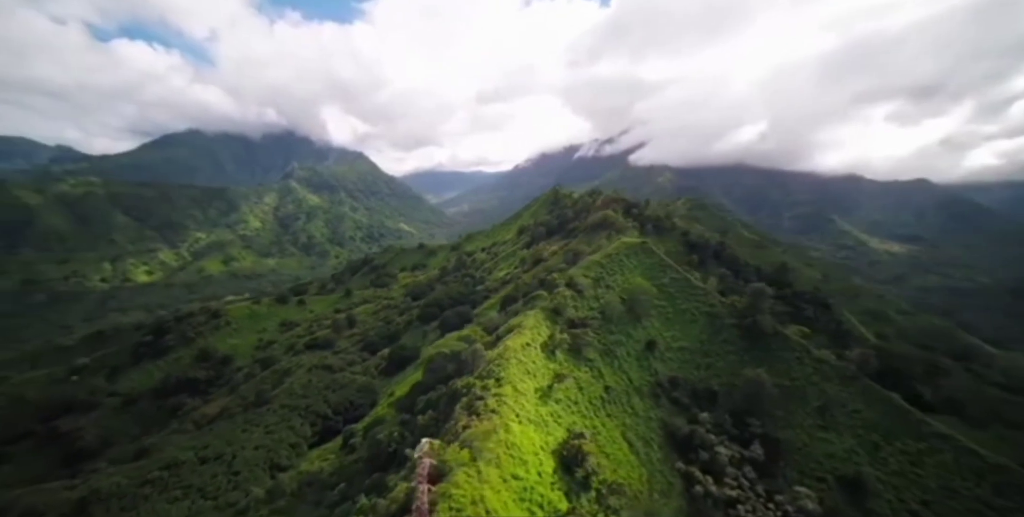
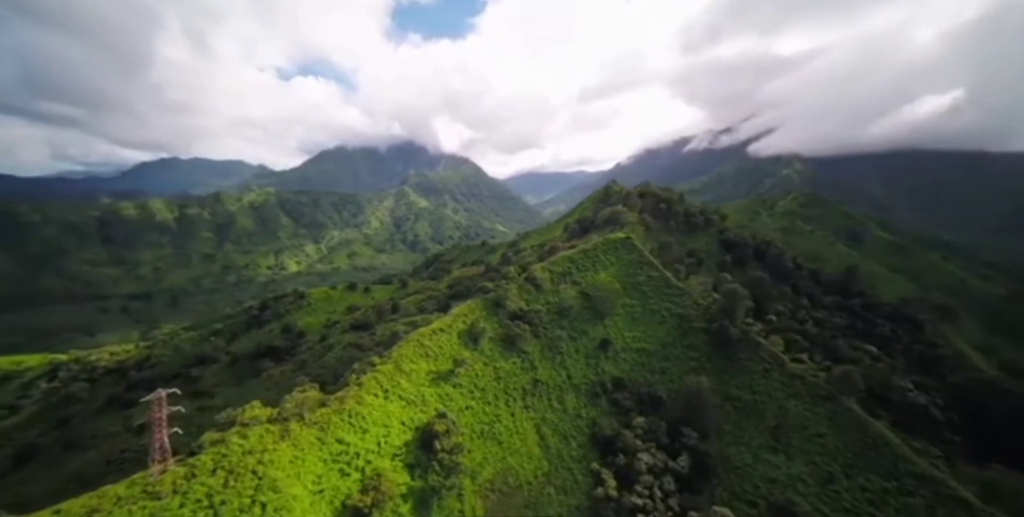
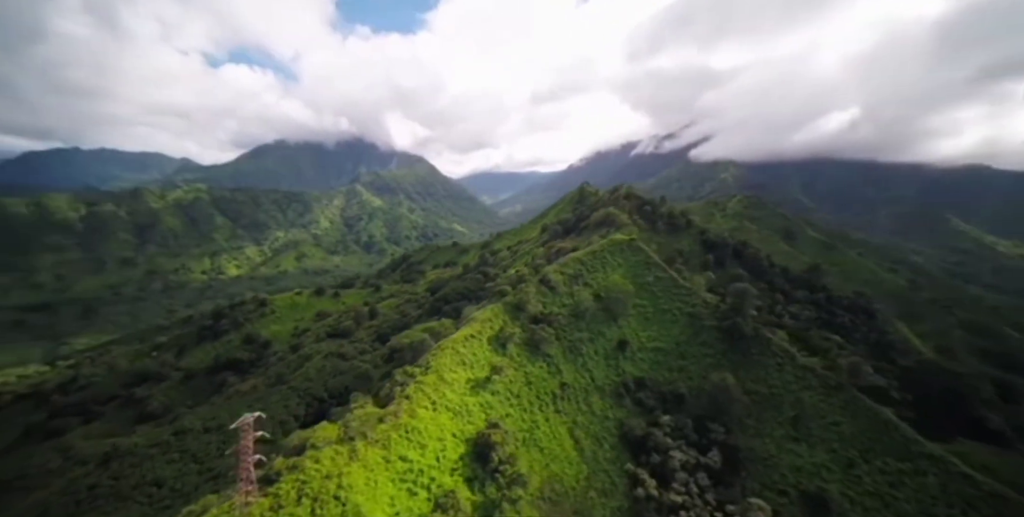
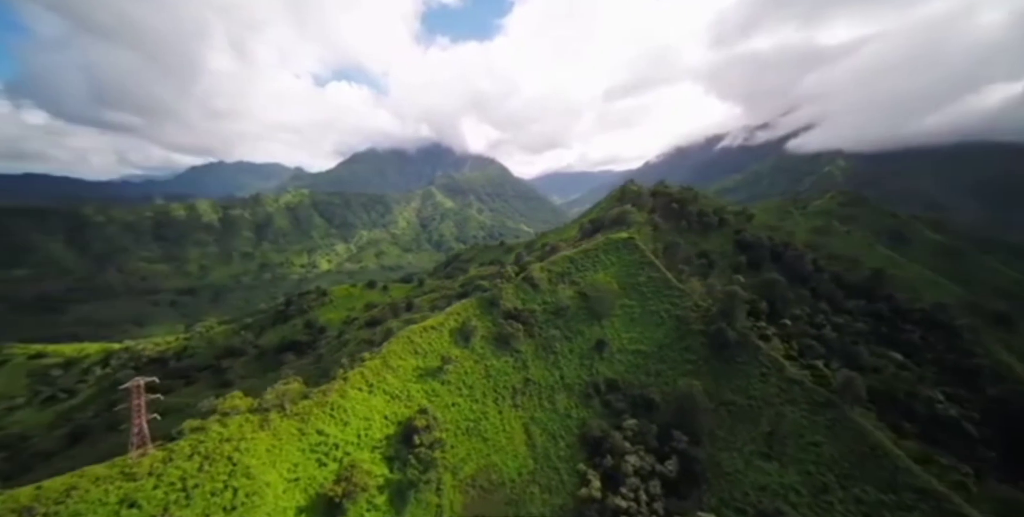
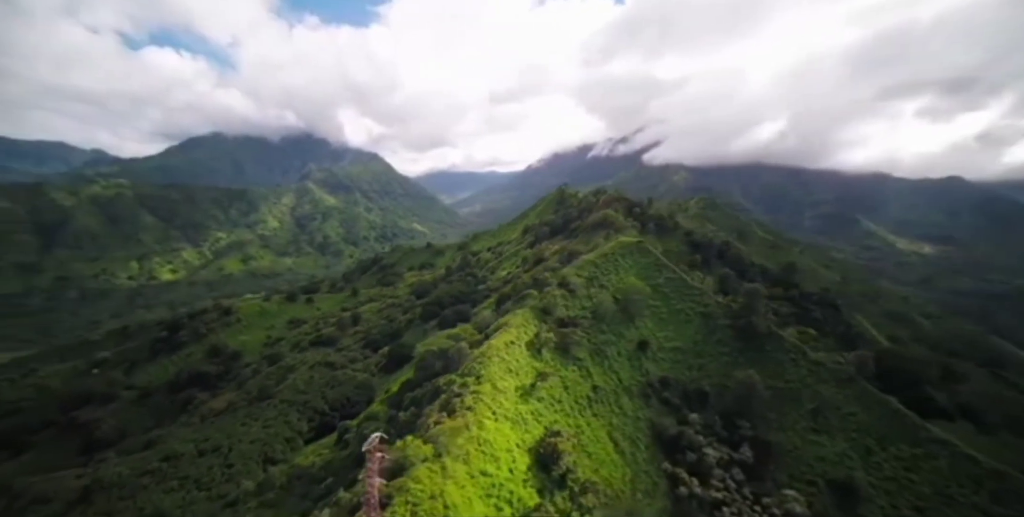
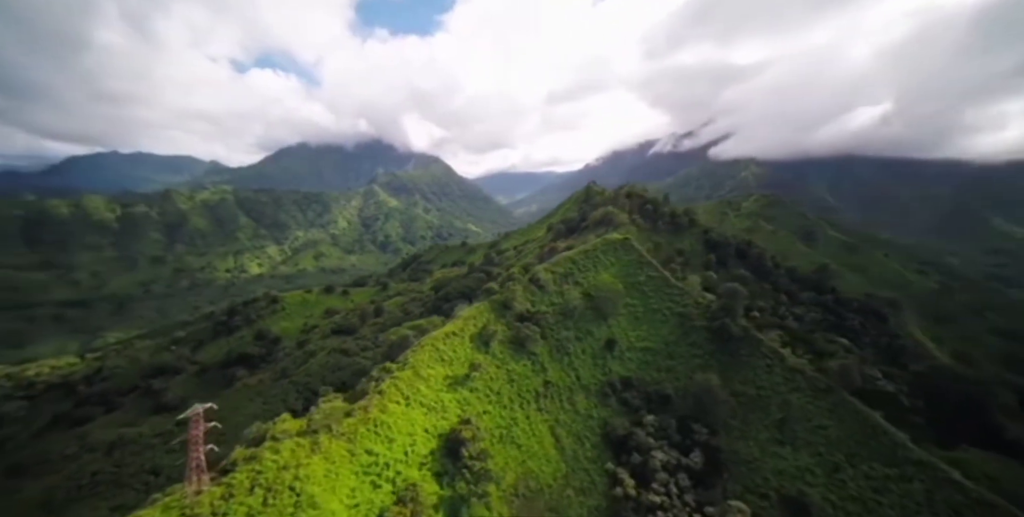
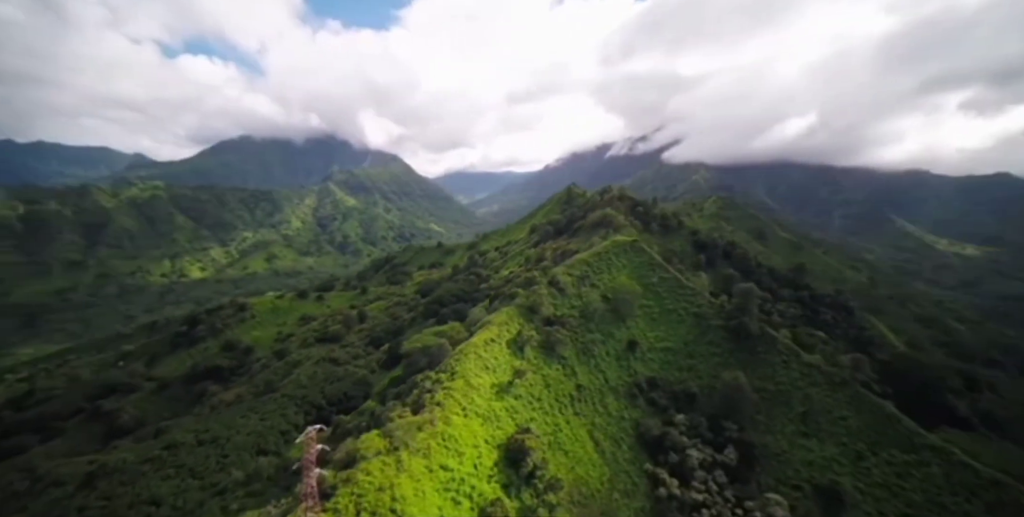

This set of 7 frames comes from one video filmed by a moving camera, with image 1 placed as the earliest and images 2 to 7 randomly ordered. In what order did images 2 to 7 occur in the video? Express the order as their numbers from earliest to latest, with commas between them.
5, 7, 3, 6, 2, 4
